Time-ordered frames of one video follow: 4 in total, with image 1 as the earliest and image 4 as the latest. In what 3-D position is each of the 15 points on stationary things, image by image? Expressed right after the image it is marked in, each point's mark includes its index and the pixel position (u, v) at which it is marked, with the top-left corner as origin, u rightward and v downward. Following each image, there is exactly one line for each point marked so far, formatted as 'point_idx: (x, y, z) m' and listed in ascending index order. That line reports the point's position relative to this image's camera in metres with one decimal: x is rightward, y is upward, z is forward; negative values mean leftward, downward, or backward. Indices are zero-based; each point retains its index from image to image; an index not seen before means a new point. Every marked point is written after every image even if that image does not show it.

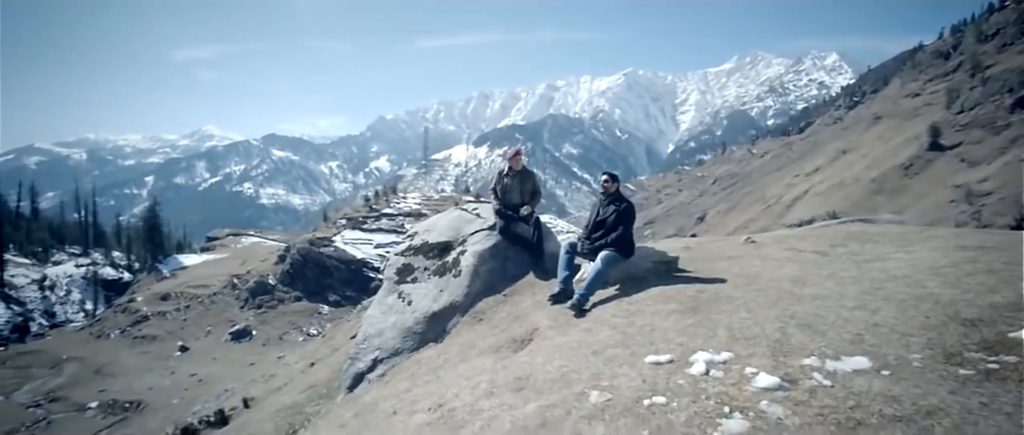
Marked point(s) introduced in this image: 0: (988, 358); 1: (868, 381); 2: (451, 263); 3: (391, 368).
0: (+6.7, -2.0, +9.1) m
1: (+4.8, -2.2, +8.8) m
2: (-1.8, -1.3, +19.2) m
3: (-3.2, -4.0, +16.9) m
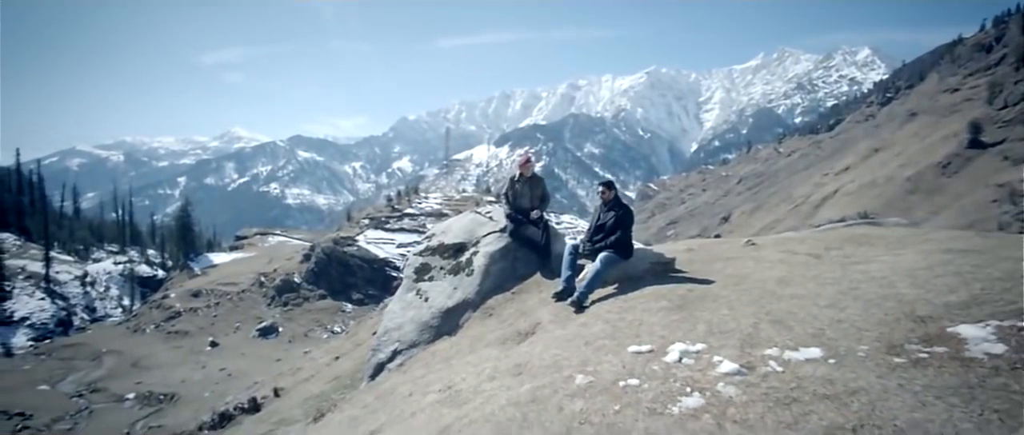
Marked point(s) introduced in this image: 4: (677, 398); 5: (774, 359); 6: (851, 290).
0: (+6.7, -2.1, +10.4) m
1: (+4.8, -2.4, +10.2) m
2: (-1.5, -1.5, +20.8) m
3: (-3.0, -4.1, +18.6) m
4: (+2.4, -2.6, +9.3) m
5: (+4.4, -2.4, +10.8) m
6: (+8.1, -1.7, +15.3) m
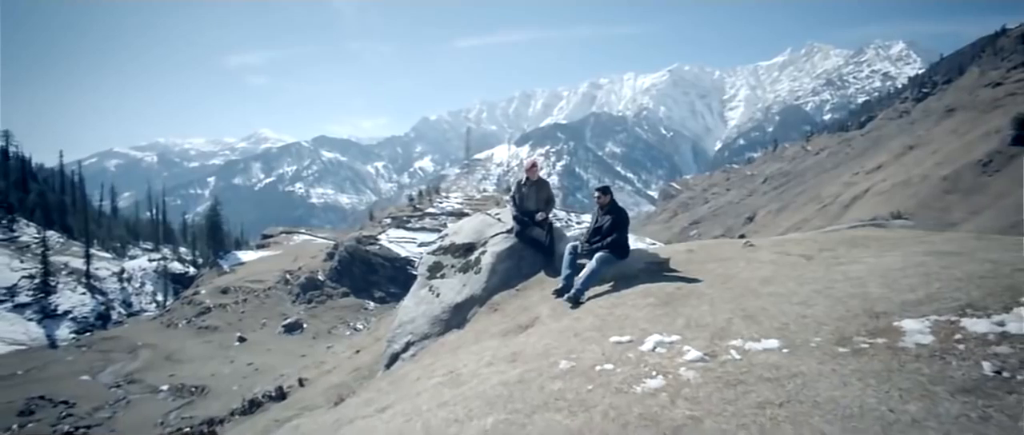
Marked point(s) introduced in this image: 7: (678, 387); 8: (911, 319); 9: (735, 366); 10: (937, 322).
0: (+6.5, -2.2, +11.8) m
1: (+4.6, -2.5, +11.6) m
2: (-1.3, -1.5, +22.4) m
3: (-2.9, -4.2, +20.2) m
4: (+2.2, -2.7, +10.8) m
5: (+4.3, -2.5, +12.3) m
6: (+8.1, -1.9, +16.6) m
7: (+2.7, -2.7, +10.3) m
8: (+7.7, -2.0, +12.4) m
9: (+3.9, -2.6, +11.1) m
10: (+7.6, -1.9, +11.5) m
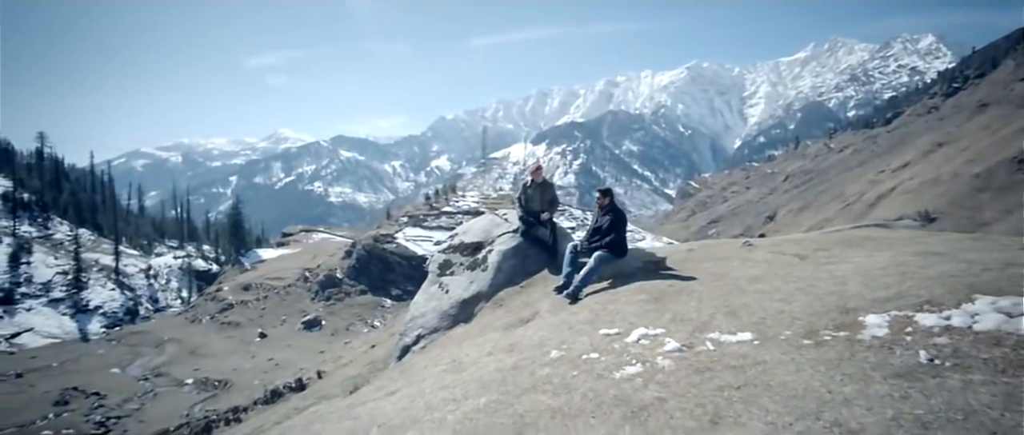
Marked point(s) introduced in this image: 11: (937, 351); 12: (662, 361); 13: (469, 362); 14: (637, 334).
0: (+6.4, -2.3, +12.9) m
1: (+4.5, -2.6, +12.8) m
2: (-1.2, -1.6, +23.7) m
3: (-2.8, -4.2, +21.6) m
4: (+2.0, -2.8, +12.0) m
5: (+4.2, -2.6, +13.4) m
6: (+8.1, -1.9, +17.7) m
7: (+2.5, -2.8, +11.5) m
8: (+7.6, -2.0, +13.5) m
9: (+3.7, -2.6, +12.3) m
10: (+7.5, -1.9, +12.6) m
11: (+6.7, -2.1, +10.1) m
12: (+2.8, -2.7, +12.2) m
13: (-1.0, -3.3, +14.6) m
14: (+2.8, -2.6, +14.3) m
